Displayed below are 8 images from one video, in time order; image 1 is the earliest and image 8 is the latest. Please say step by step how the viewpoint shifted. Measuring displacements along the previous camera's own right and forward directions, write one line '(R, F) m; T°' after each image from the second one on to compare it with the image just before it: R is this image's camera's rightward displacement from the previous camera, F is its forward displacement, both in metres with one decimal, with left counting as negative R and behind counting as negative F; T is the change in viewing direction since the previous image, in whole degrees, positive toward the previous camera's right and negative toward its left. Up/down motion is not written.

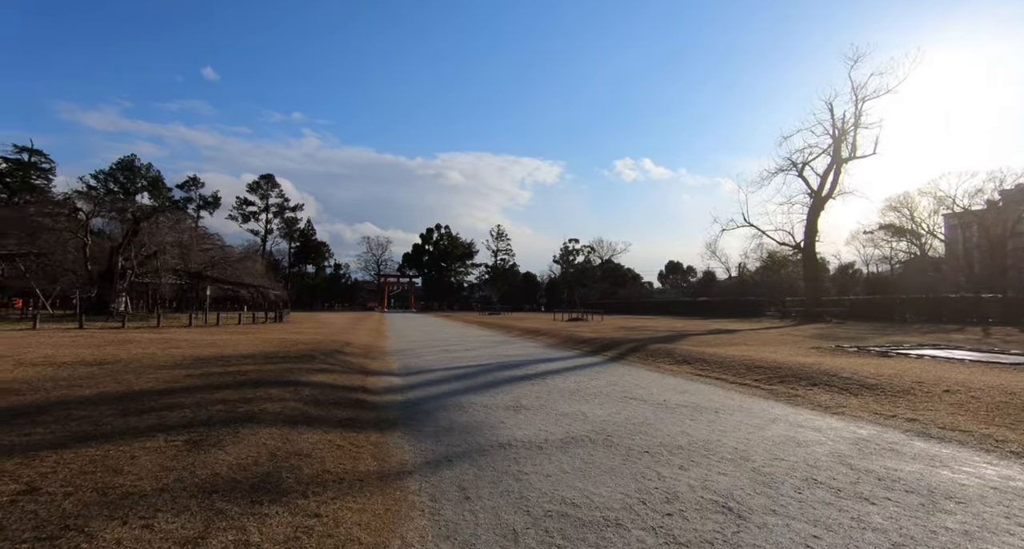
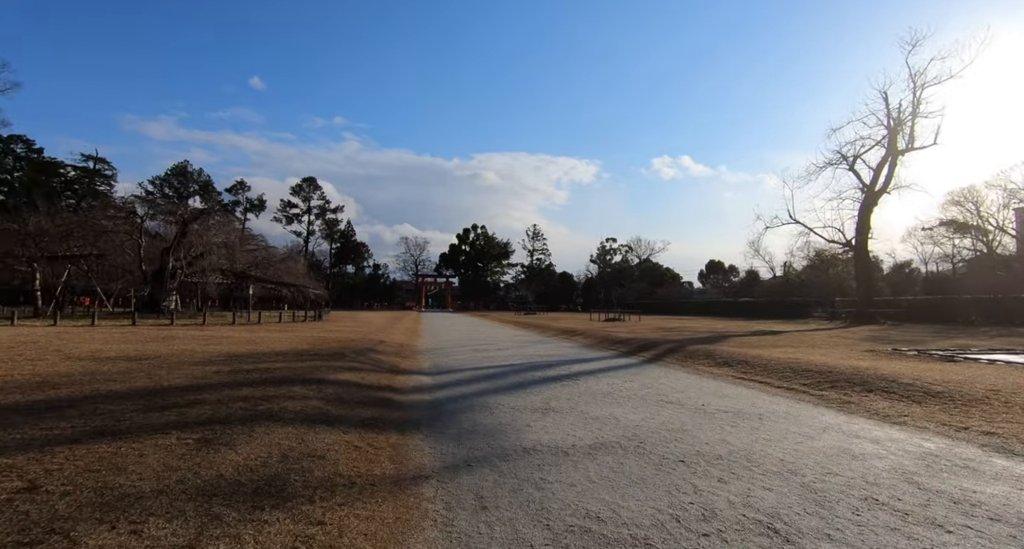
(+0.1, +0.3) m; -4°
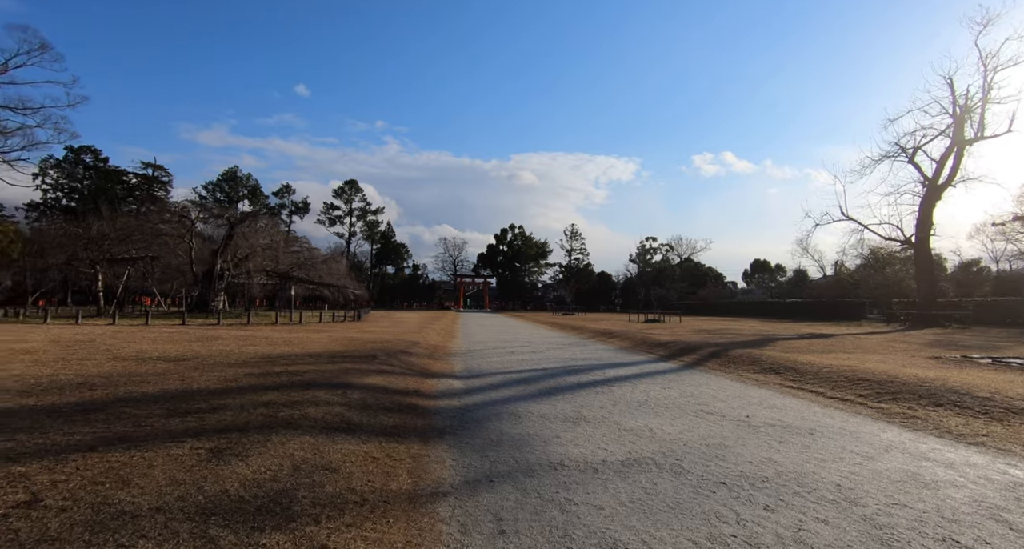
(+0.1, +0.3) m; -4°
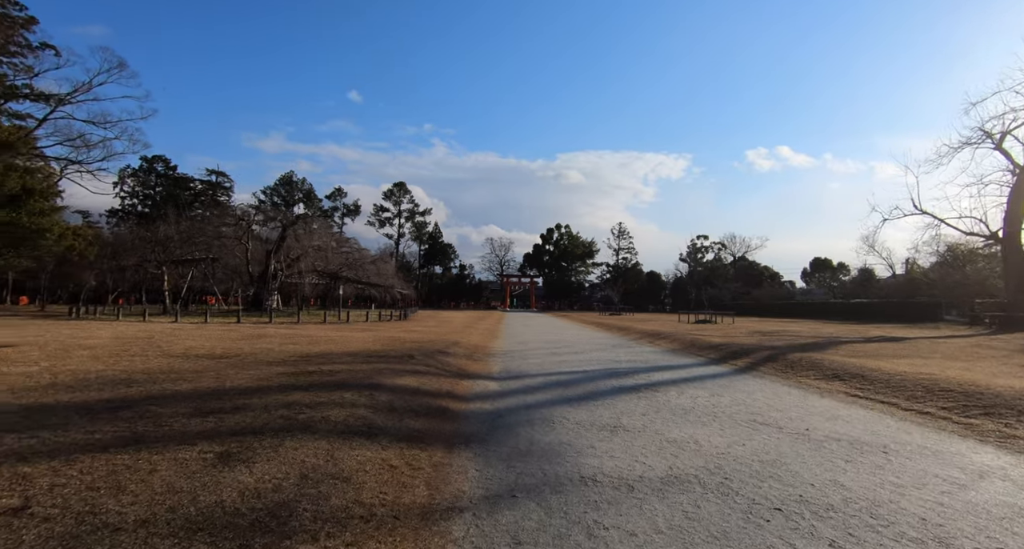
(+0.2, +0.5) m; -5°
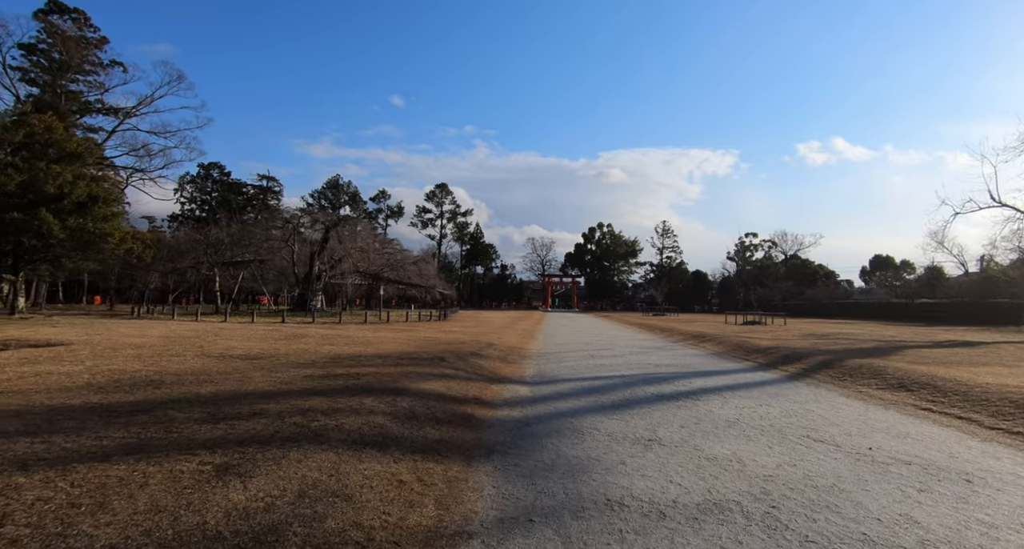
(+0.2, +0.4) m; -5°
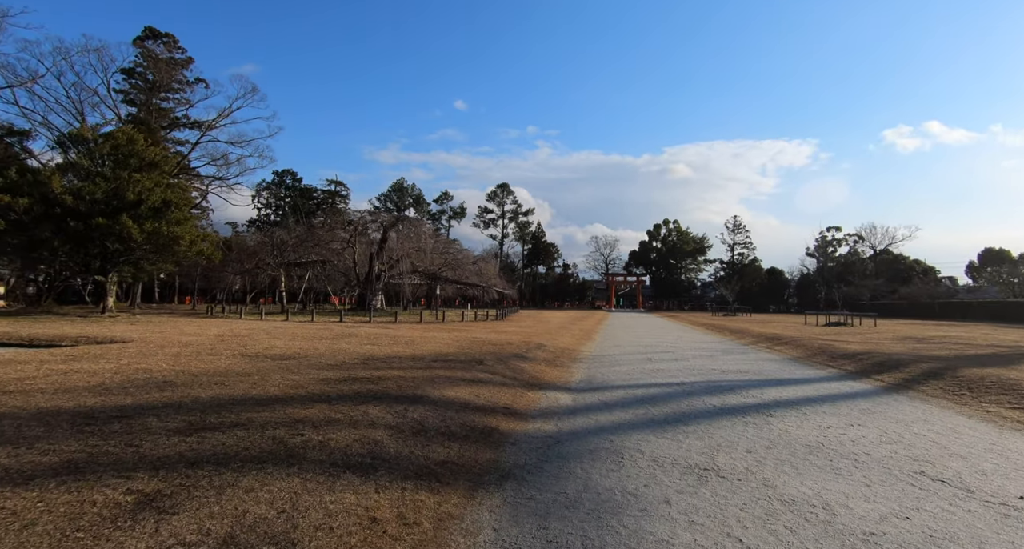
(+0.4, +1.1) m; -7°
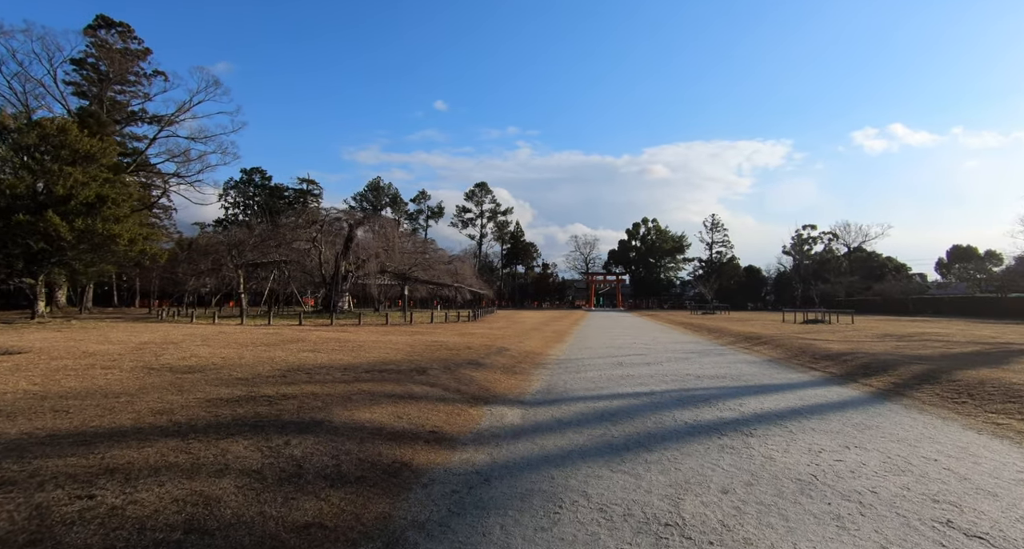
(+0.7, +1.4) m; +2°
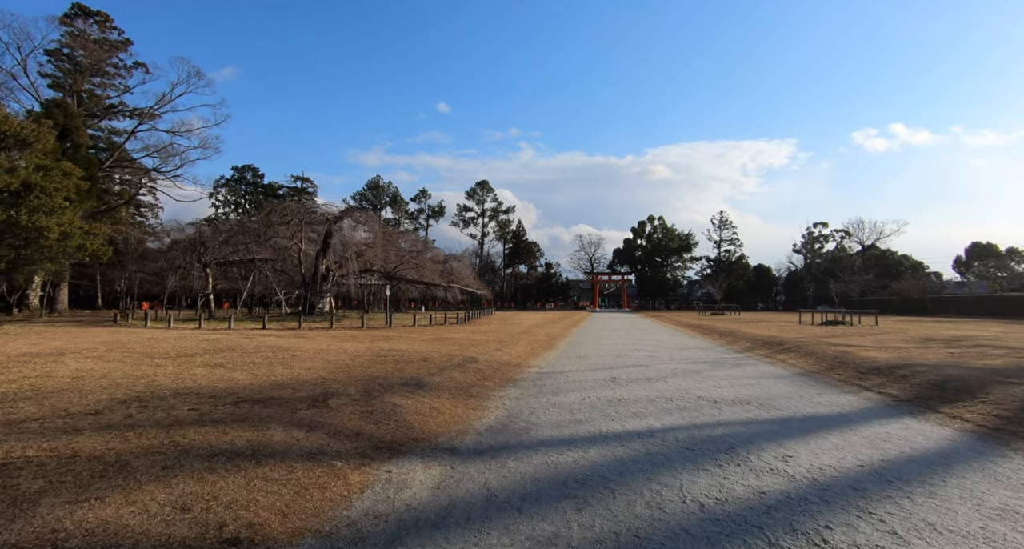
(+0.9, +3.0) m; -1°
